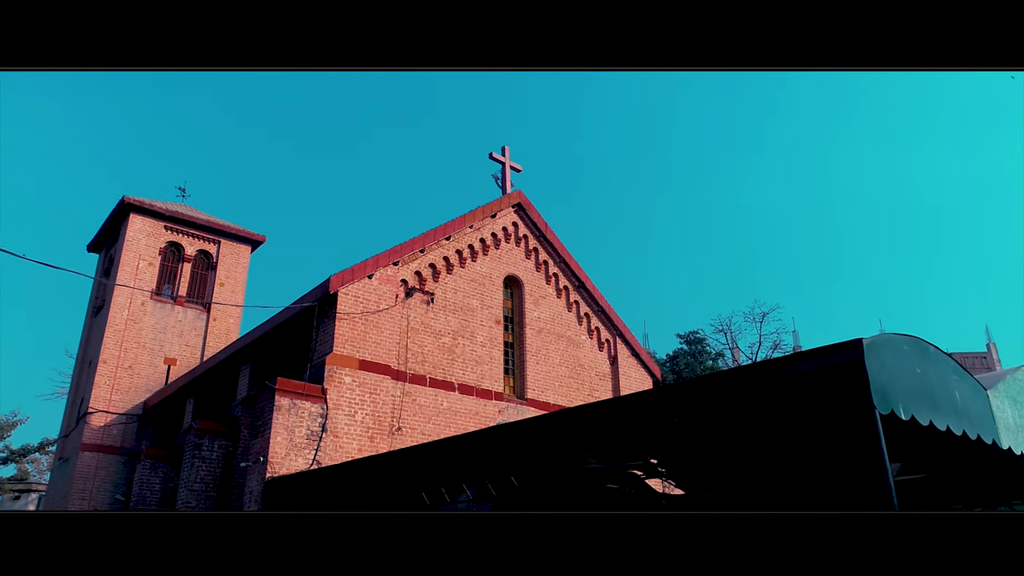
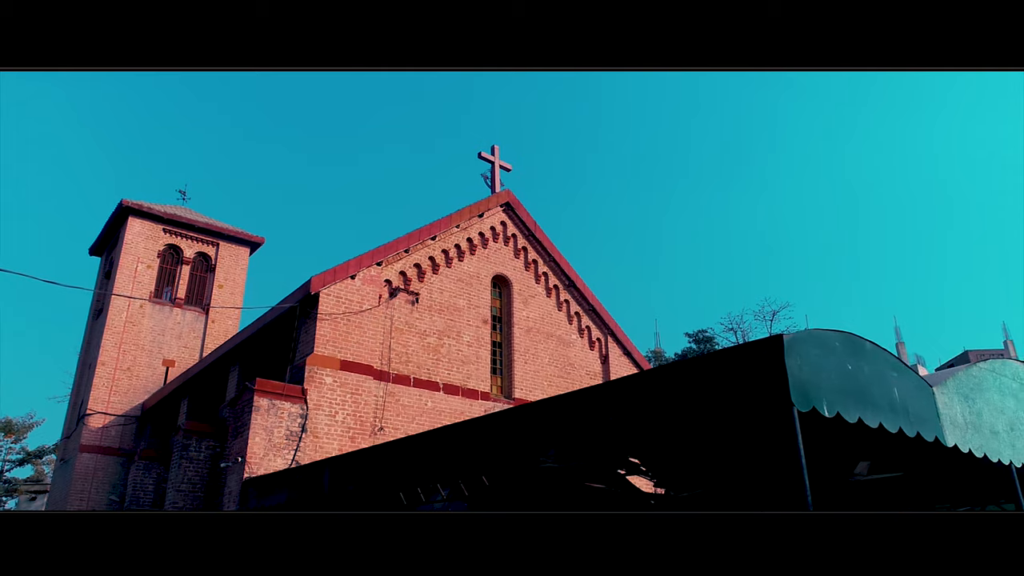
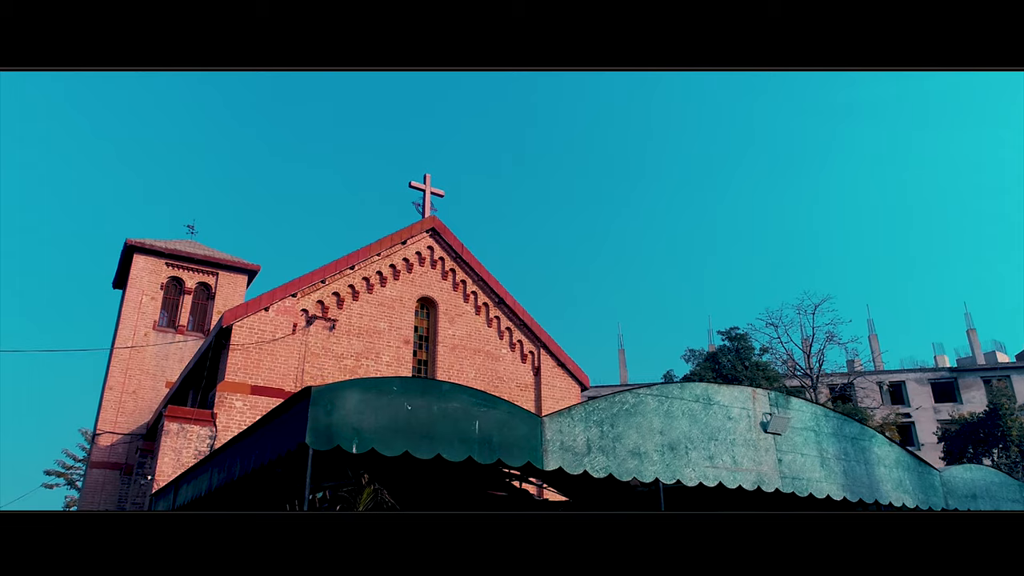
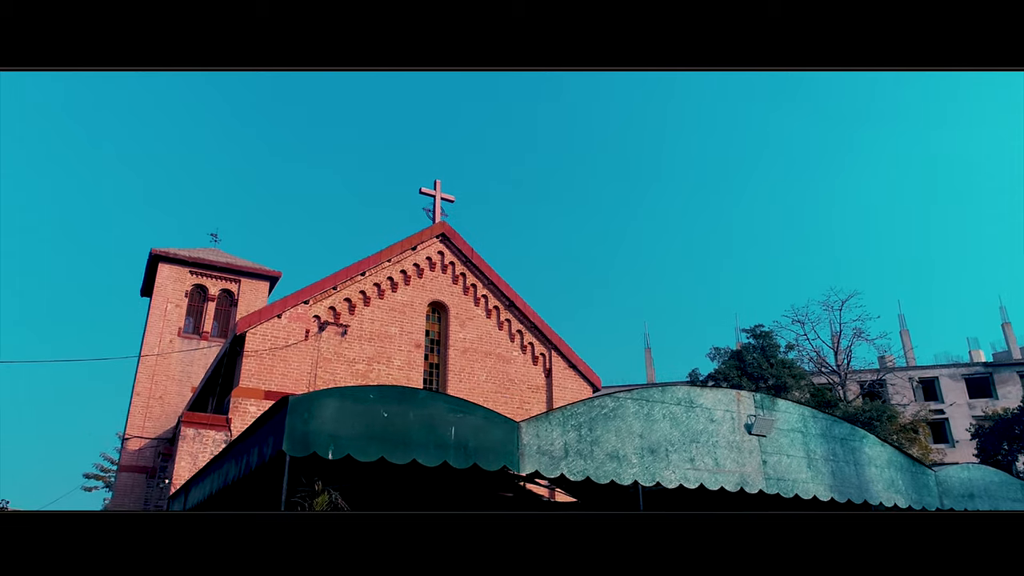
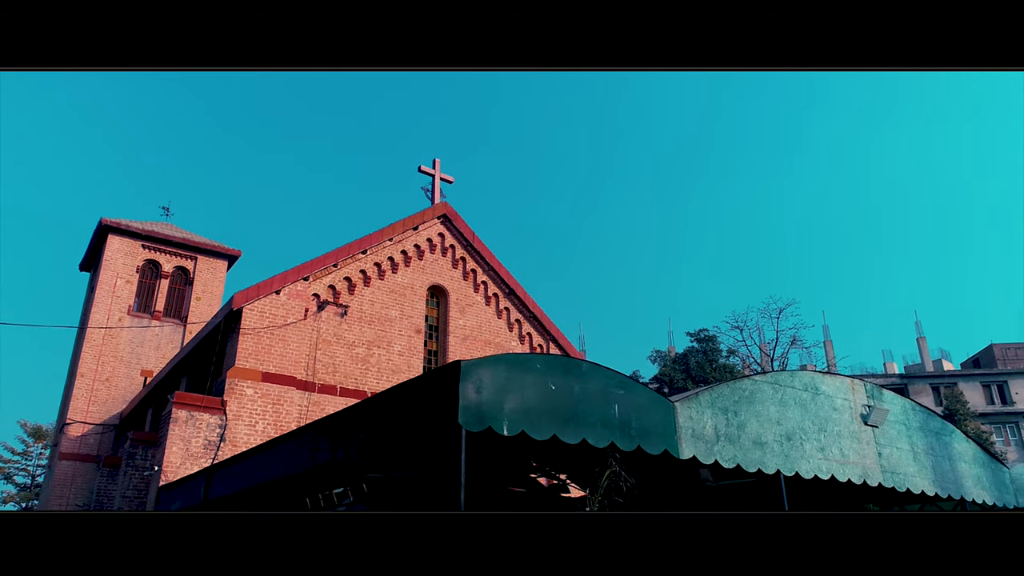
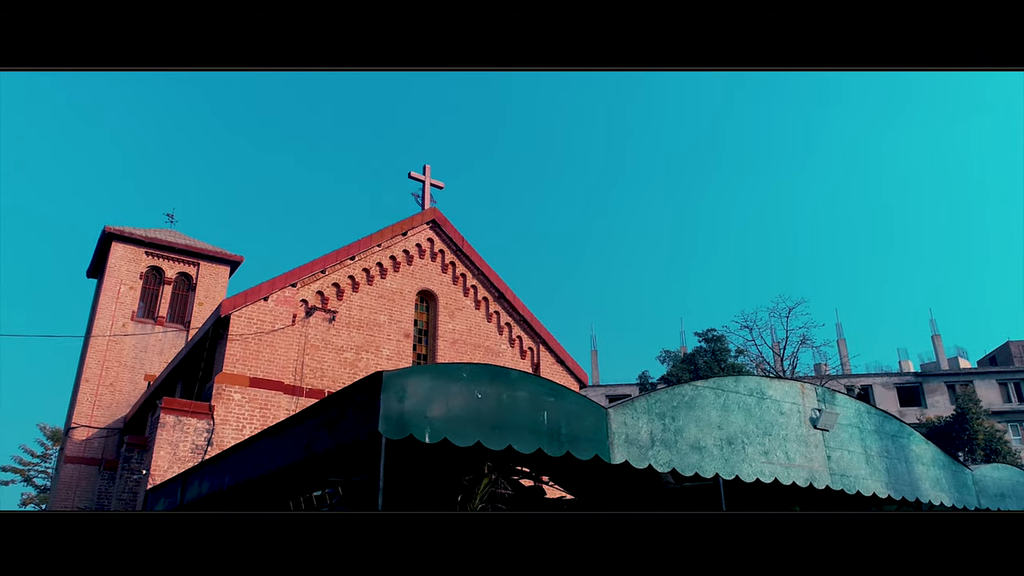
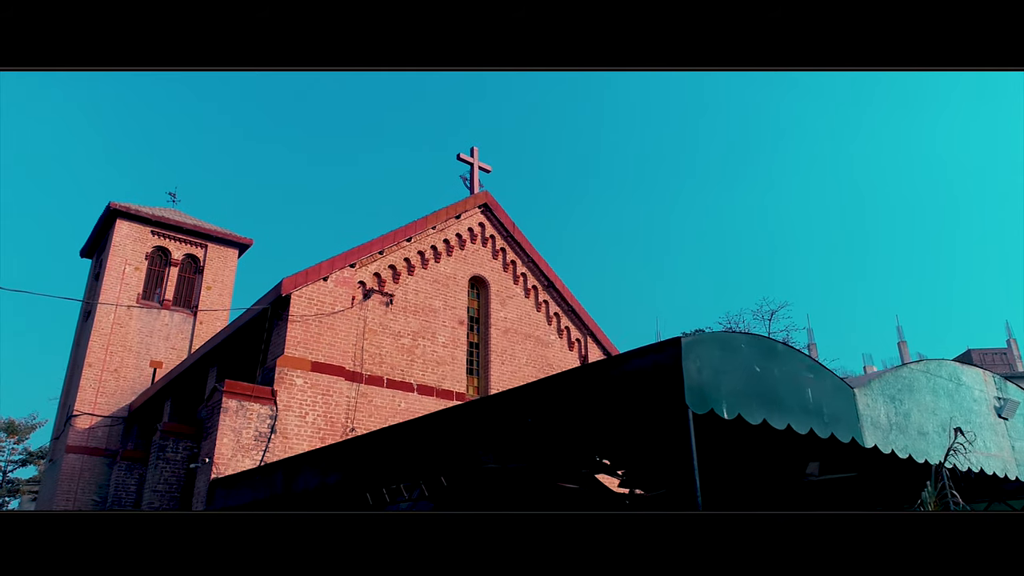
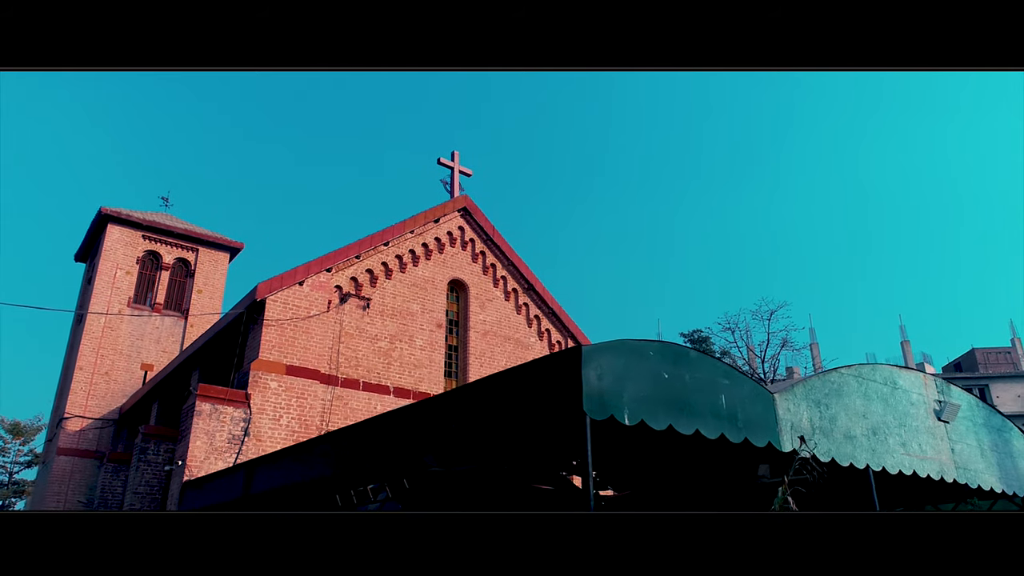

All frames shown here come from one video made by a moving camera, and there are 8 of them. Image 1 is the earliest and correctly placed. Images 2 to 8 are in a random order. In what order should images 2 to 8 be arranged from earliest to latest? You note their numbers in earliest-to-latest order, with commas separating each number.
2, 7, 8, 5, 6, 3, 4
